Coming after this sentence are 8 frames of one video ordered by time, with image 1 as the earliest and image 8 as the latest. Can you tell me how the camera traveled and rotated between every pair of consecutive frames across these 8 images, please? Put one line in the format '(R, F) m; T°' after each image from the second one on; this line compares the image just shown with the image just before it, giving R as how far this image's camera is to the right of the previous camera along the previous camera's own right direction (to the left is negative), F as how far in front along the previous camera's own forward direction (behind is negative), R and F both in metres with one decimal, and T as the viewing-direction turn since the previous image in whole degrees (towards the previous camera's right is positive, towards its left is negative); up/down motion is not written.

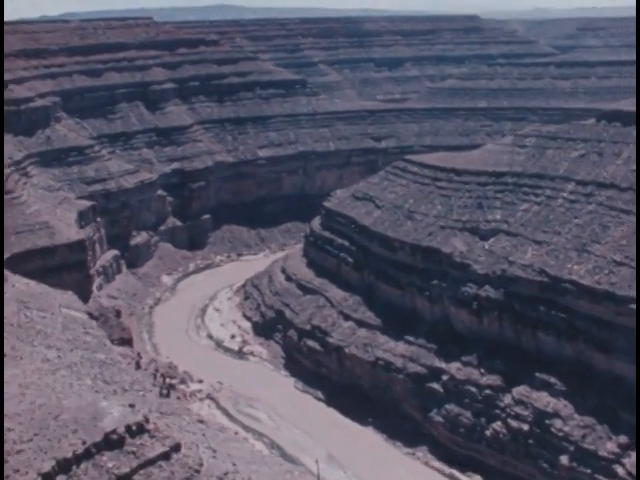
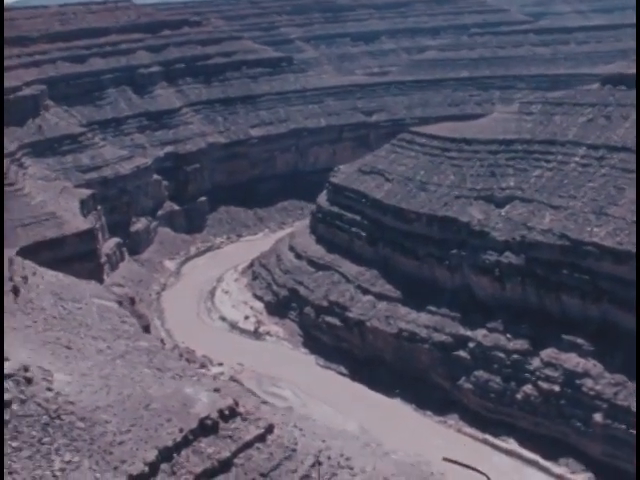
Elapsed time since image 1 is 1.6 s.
(-2.9, 0.0) m; +3°
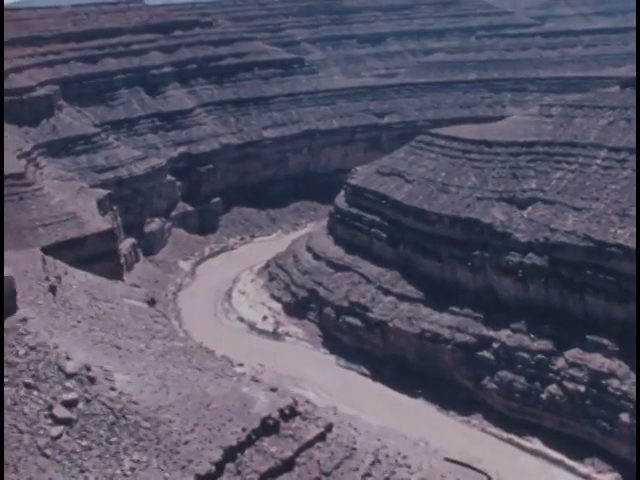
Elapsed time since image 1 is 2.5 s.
(-1.6, -0.1) m; +1°
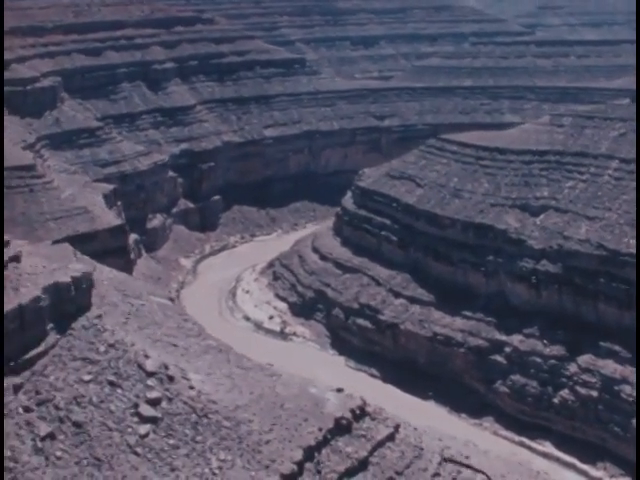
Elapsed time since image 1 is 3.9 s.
(-2.7, -0.2) m; +3°
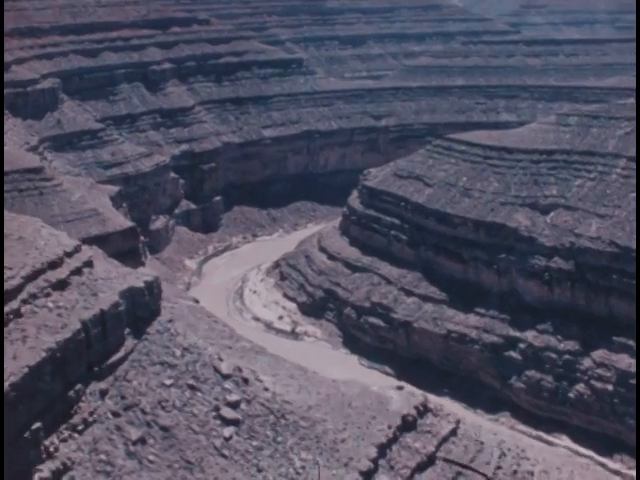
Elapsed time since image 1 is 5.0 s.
(-2.3, -0.3) m; +3°
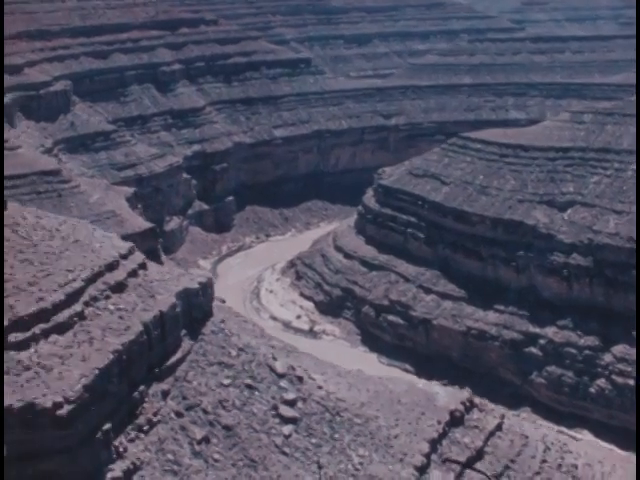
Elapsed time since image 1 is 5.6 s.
(-1.3, -0.2) m; +1°
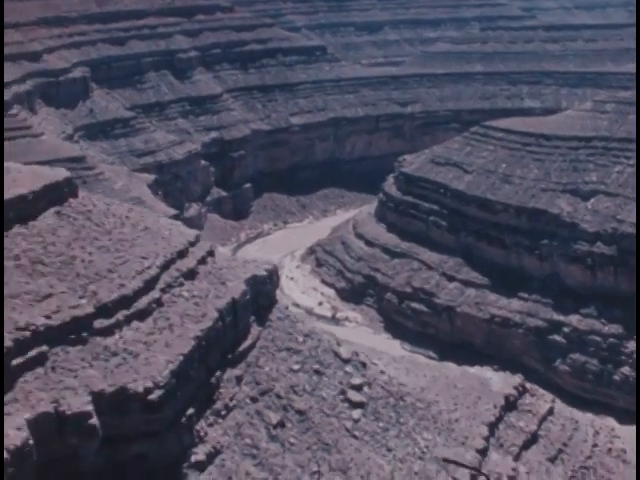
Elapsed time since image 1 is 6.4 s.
(-1.6, -0.3) m; +1°
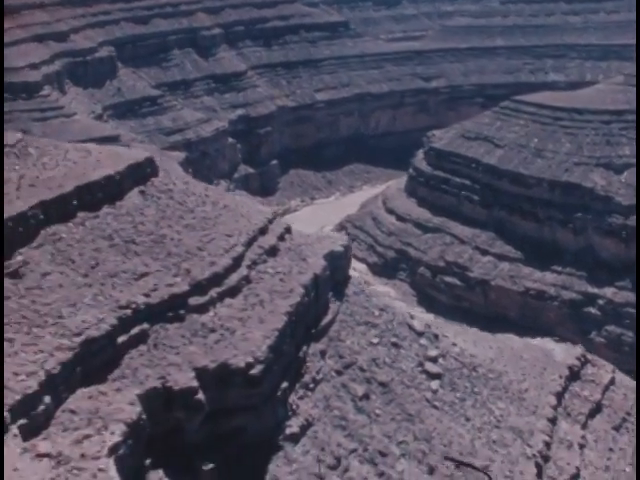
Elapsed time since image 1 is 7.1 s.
(-1.6, -0.4) m; 0°
